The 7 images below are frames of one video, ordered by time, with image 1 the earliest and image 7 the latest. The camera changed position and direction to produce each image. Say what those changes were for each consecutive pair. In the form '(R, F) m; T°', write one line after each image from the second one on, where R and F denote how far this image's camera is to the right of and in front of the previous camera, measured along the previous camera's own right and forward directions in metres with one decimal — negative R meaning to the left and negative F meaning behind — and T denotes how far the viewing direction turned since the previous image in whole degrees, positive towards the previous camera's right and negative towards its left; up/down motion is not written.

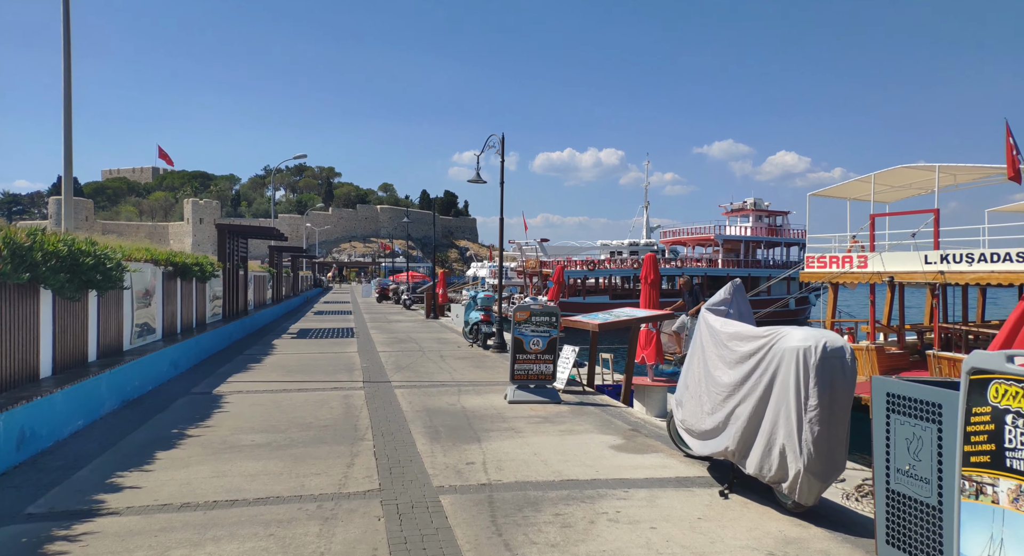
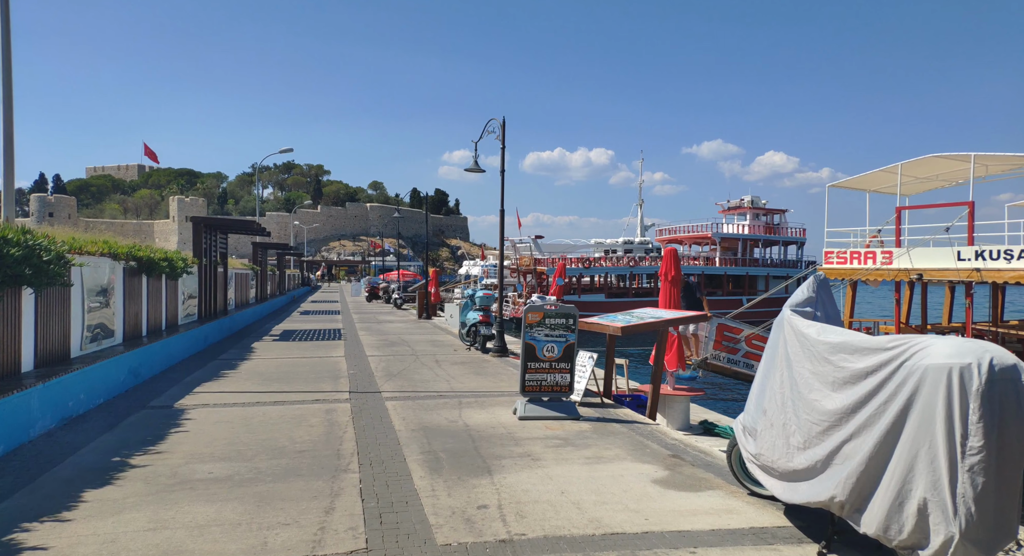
(-0.3, +1.4) m; +1°
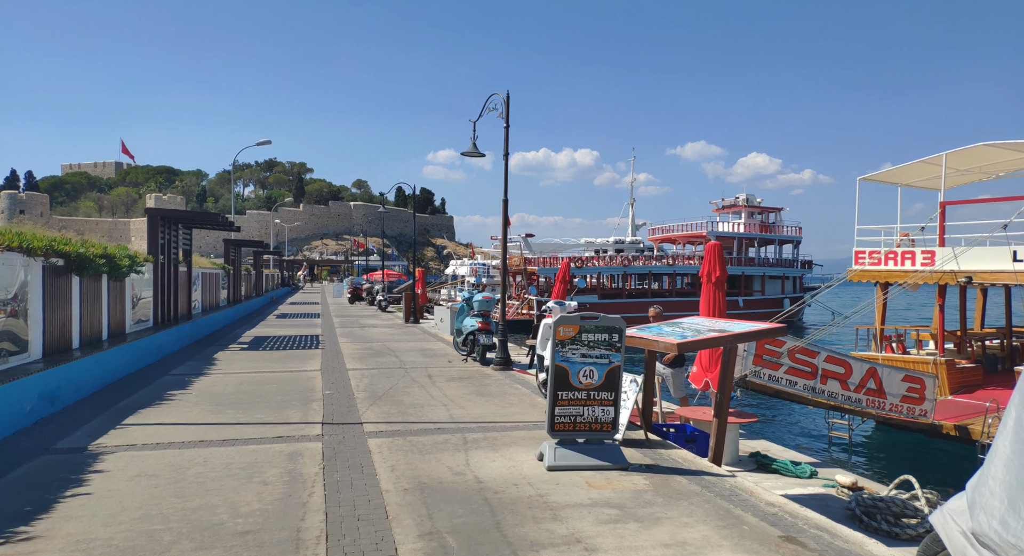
(-0.4, +2.1) m; +1°
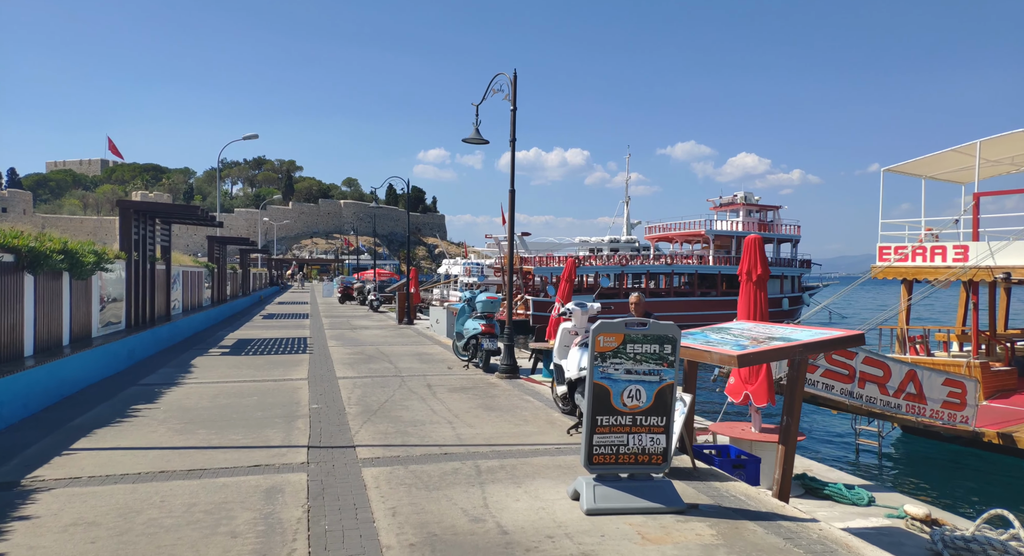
(-0.3, +1.2) m; +1°
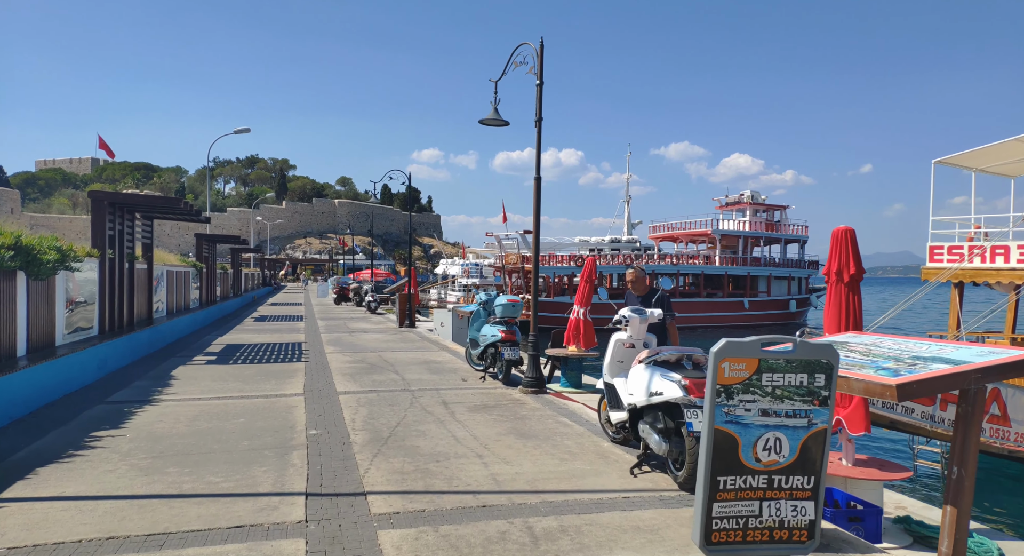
(-0.5, +1.5) m; 0°
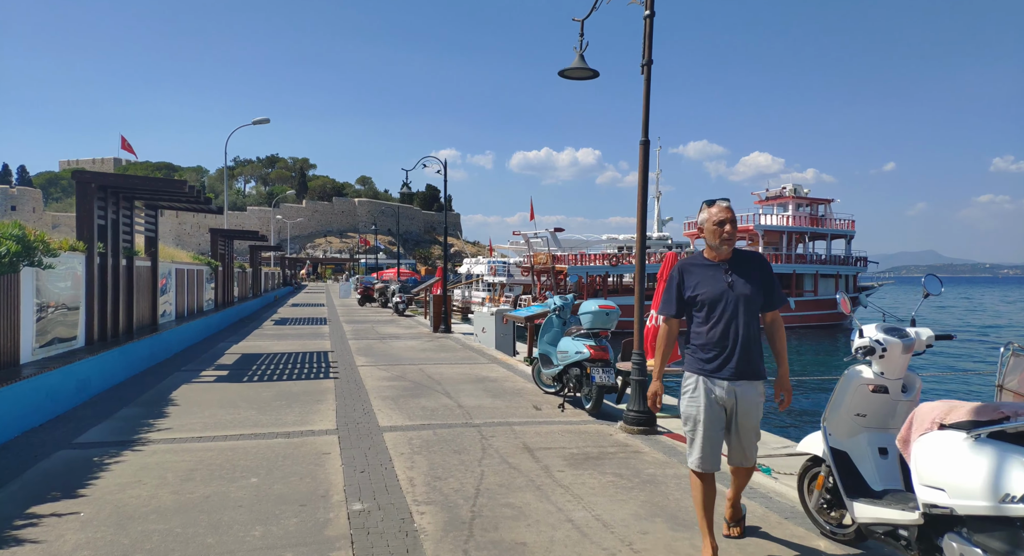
(-1.0, +2.6) m; -2°
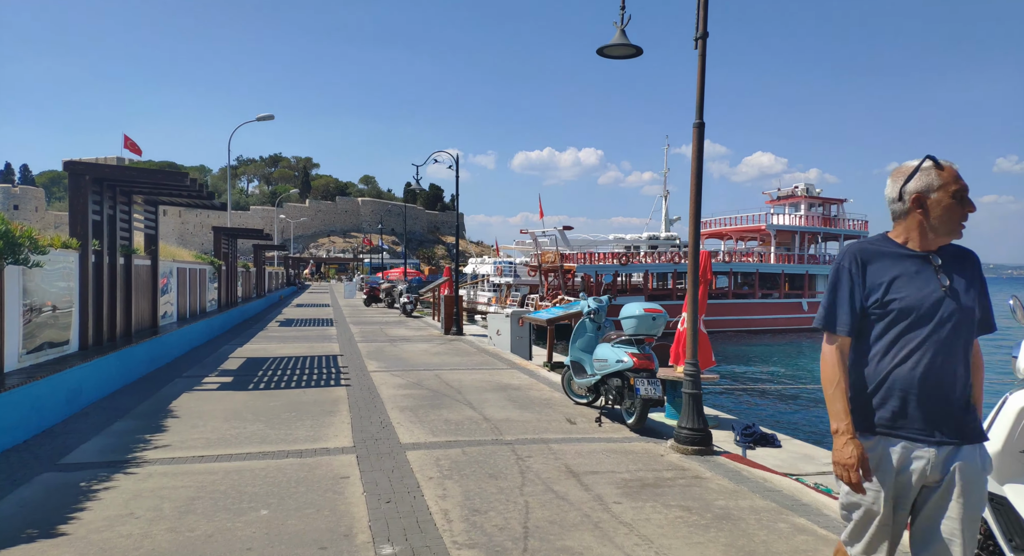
(-0.4, +0.8) m; 0°
